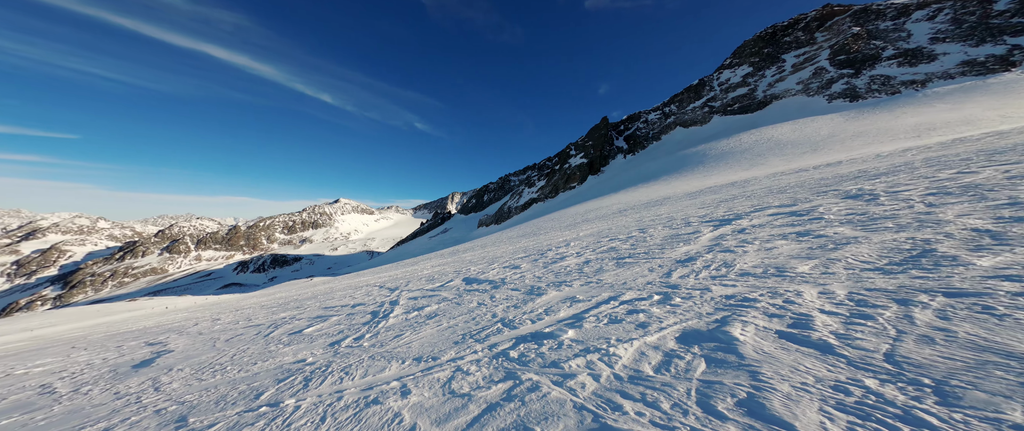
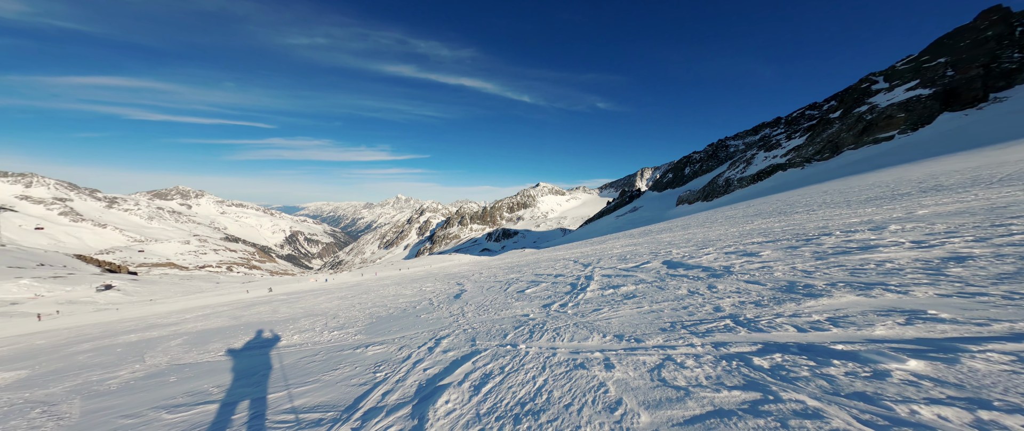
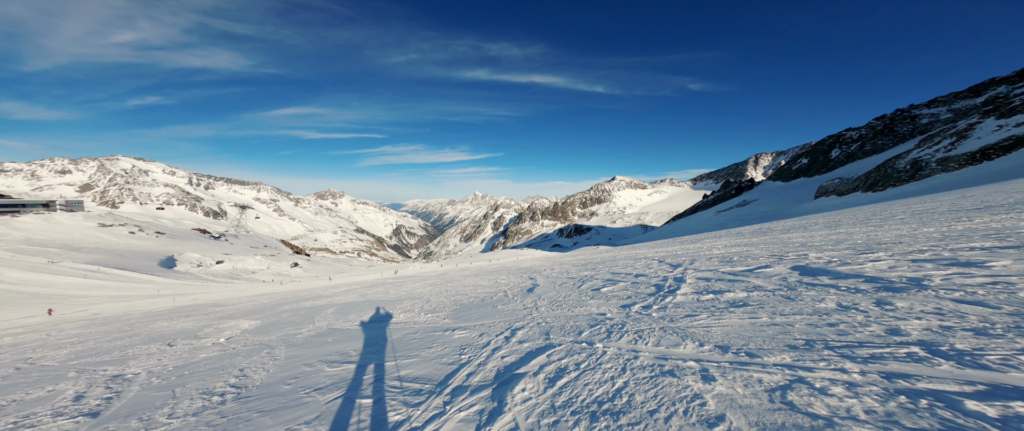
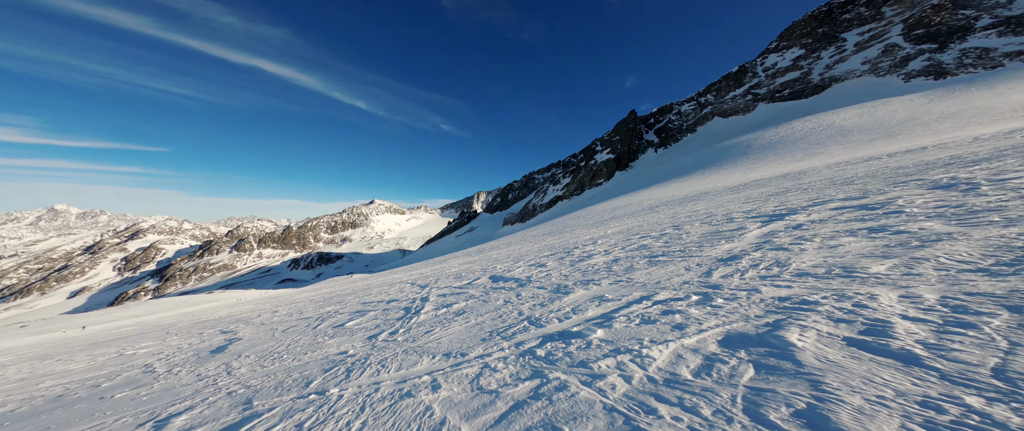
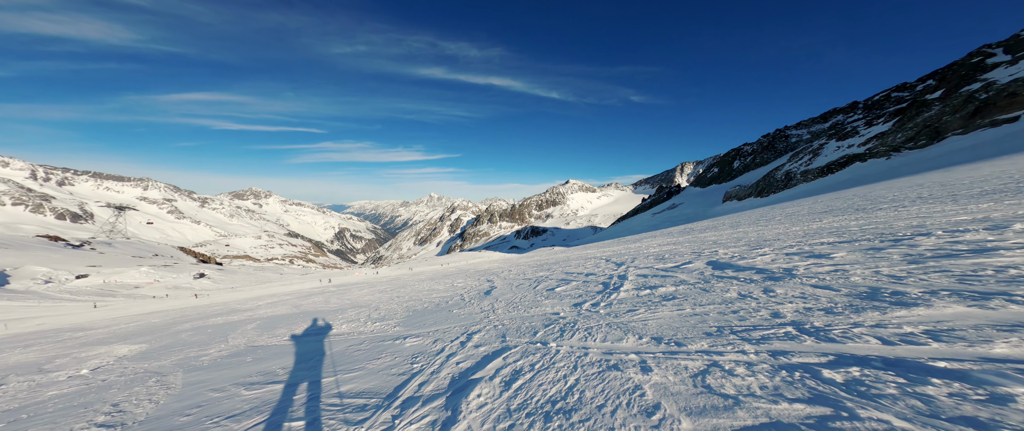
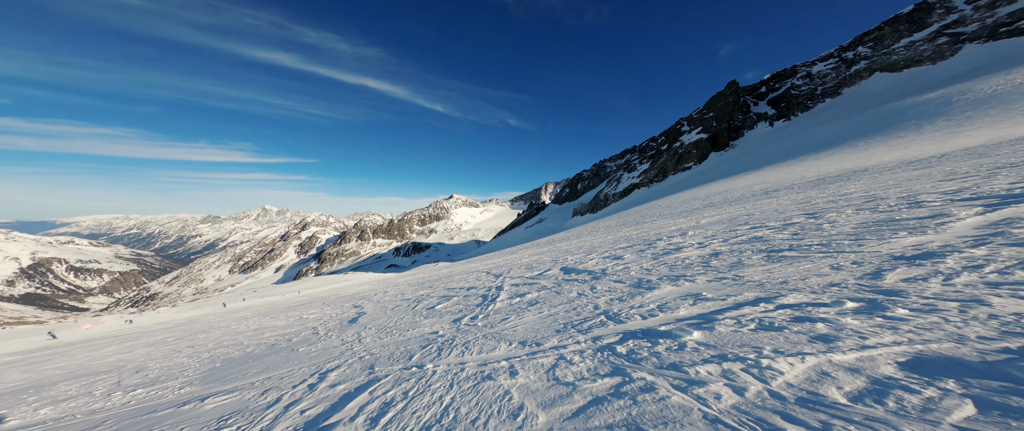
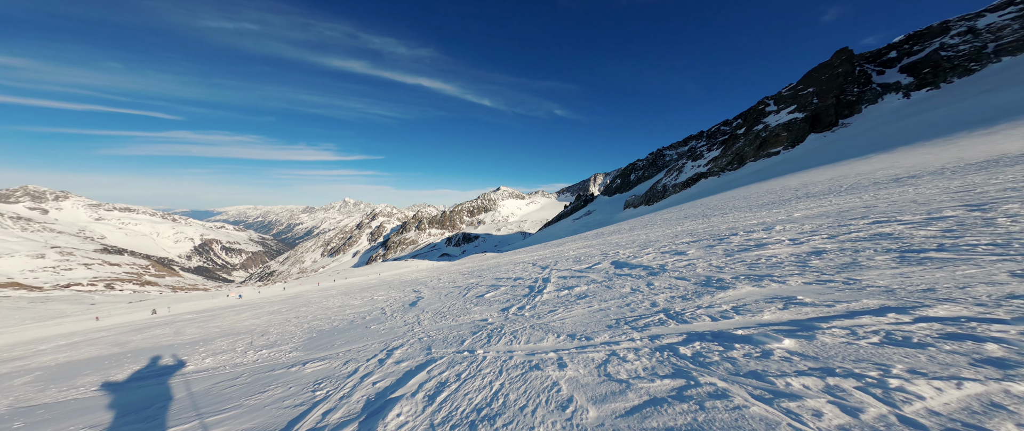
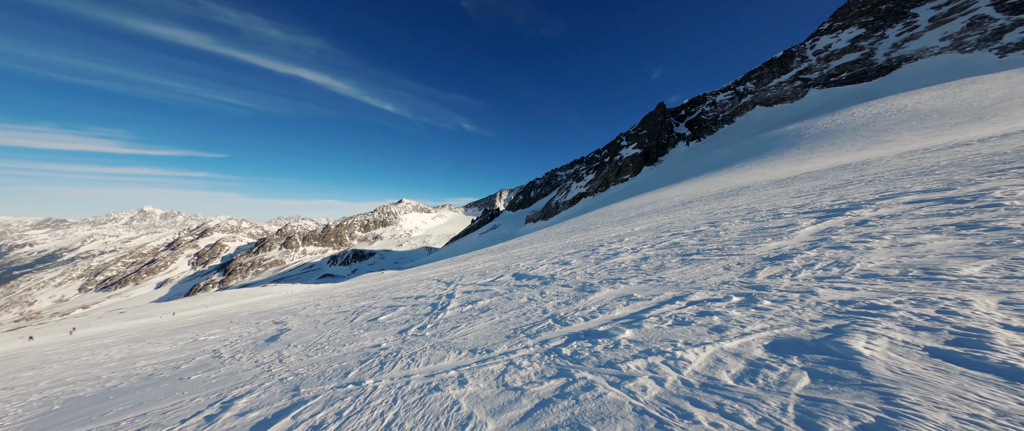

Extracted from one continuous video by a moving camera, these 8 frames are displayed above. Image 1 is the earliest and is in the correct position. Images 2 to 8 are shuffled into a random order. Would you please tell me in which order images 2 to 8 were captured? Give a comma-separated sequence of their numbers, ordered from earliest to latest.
4, 8, 6, 7, 2, 5, 3
